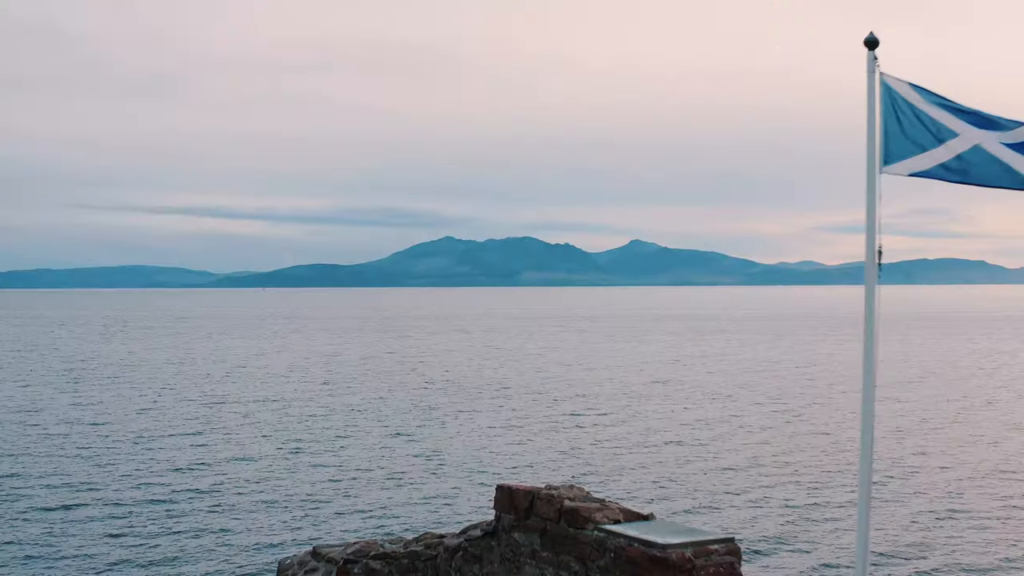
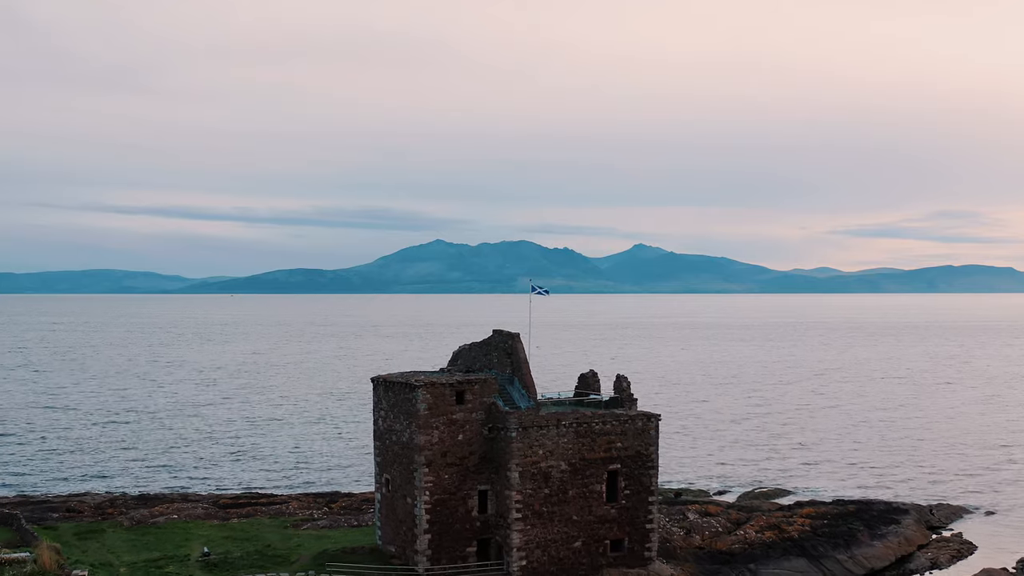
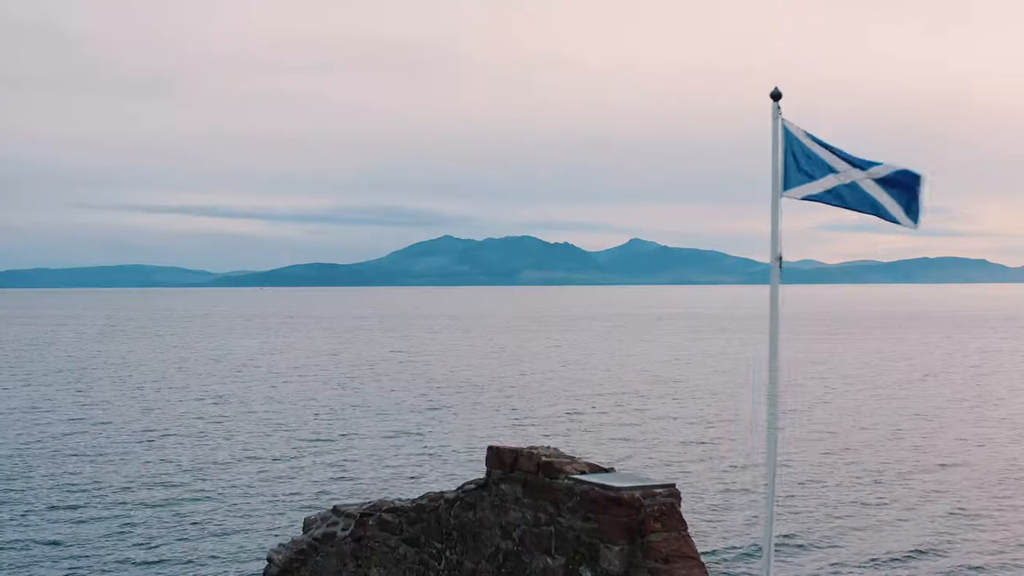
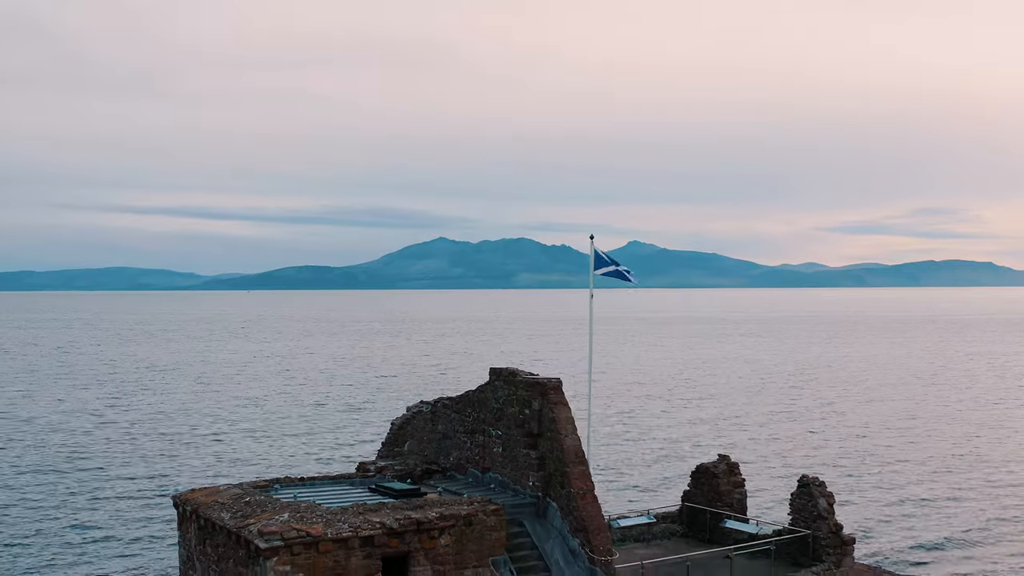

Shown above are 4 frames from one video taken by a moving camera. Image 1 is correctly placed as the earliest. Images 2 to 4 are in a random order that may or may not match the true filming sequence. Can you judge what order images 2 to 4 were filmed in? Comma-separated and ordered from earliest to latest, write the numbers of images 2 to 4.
3, 4, 2
